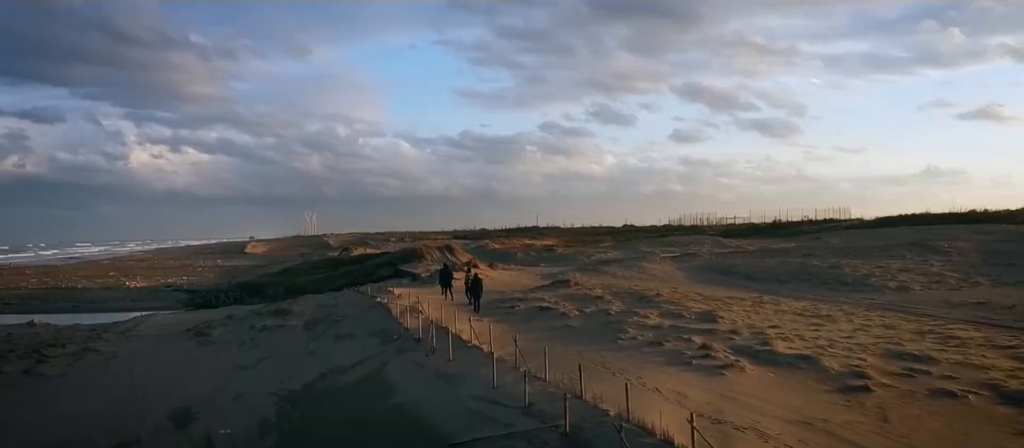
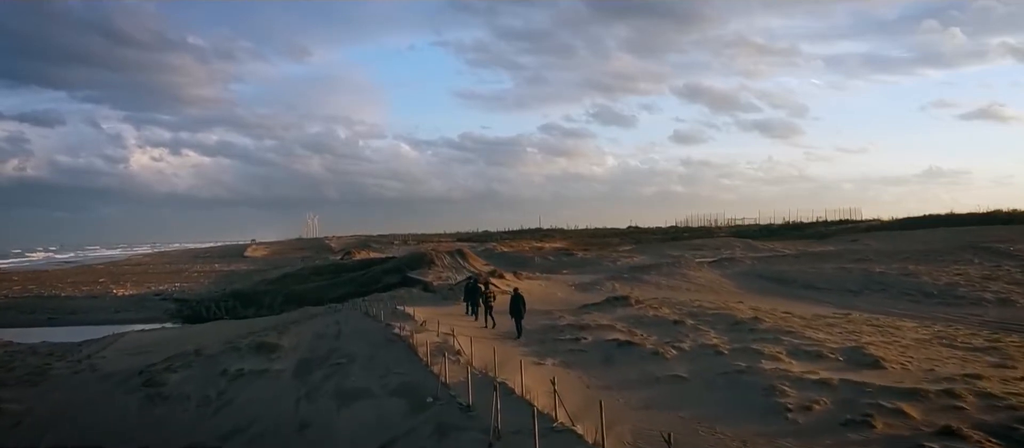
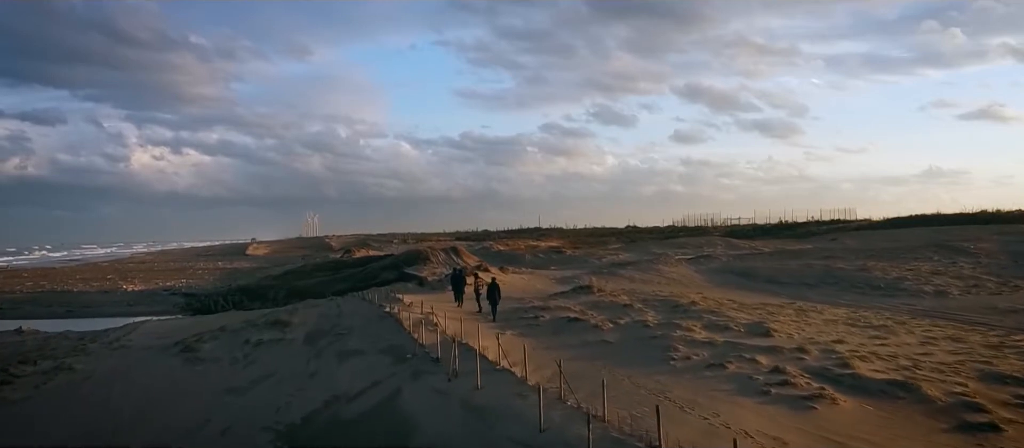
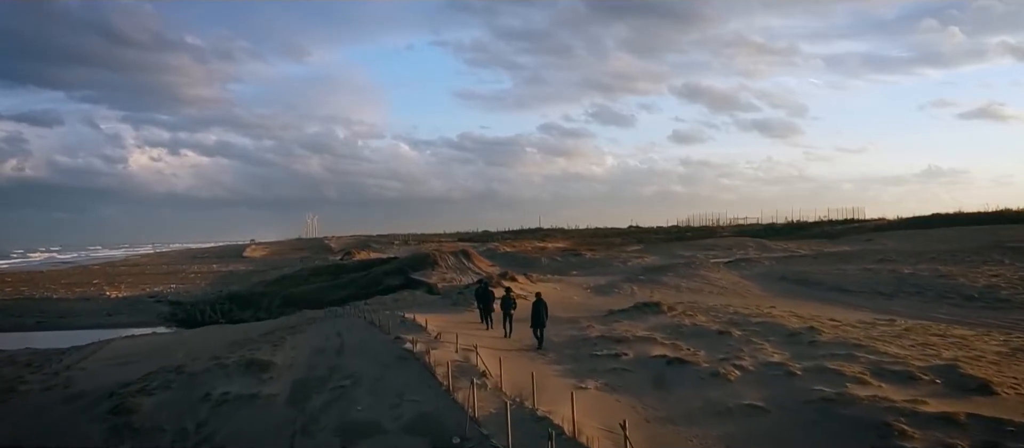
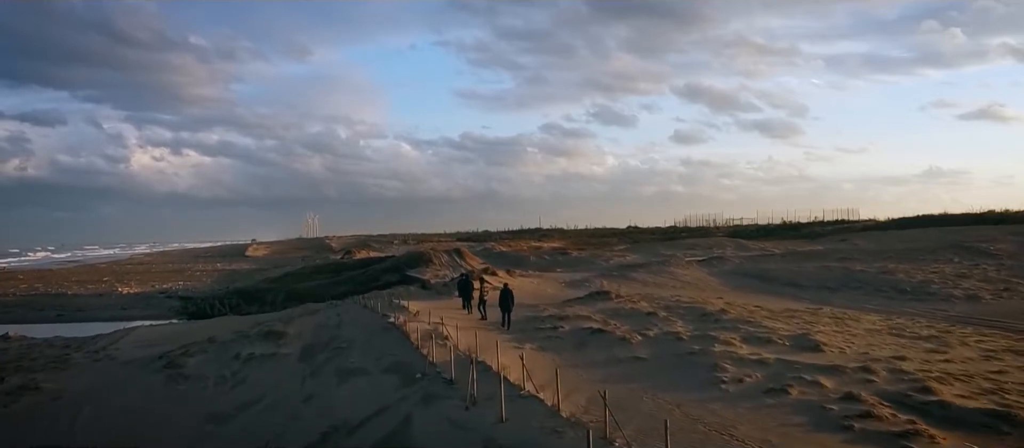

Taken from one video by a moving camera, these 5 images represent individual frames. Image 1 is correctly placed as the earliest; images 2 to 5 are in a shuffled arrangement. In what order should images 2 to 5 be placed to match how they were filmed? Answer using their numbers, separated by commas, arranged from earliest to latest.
3, 5, 2, 4
